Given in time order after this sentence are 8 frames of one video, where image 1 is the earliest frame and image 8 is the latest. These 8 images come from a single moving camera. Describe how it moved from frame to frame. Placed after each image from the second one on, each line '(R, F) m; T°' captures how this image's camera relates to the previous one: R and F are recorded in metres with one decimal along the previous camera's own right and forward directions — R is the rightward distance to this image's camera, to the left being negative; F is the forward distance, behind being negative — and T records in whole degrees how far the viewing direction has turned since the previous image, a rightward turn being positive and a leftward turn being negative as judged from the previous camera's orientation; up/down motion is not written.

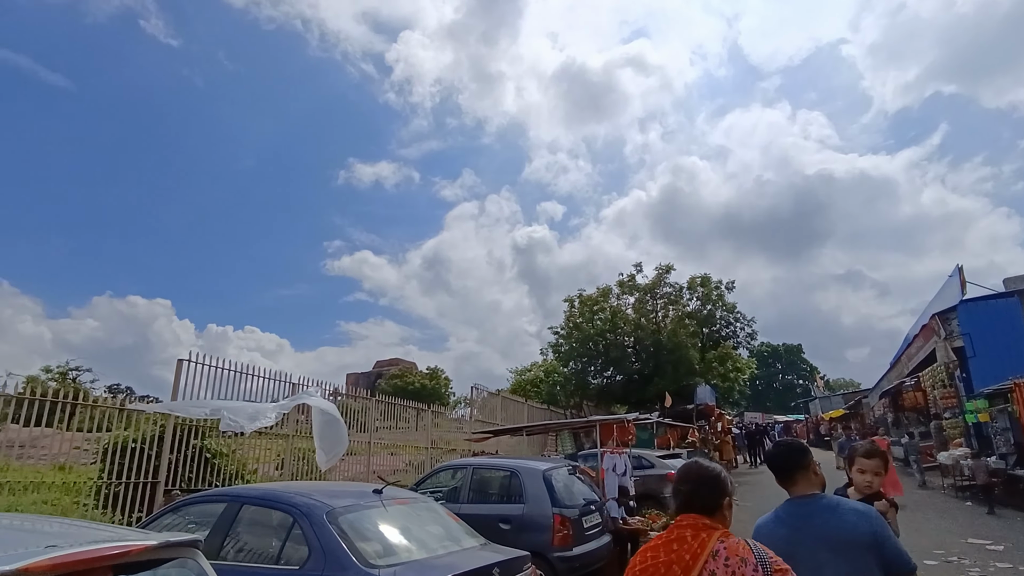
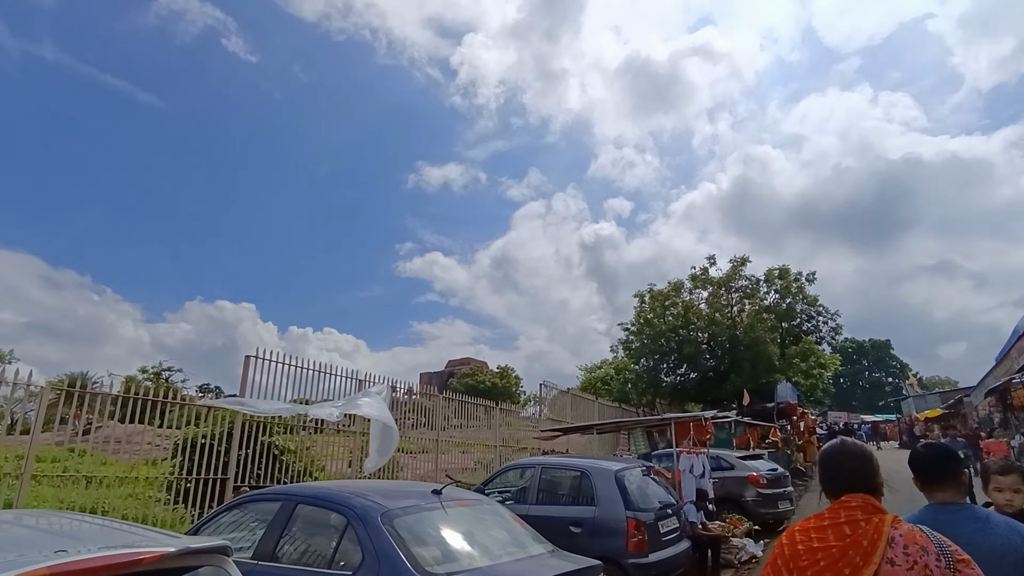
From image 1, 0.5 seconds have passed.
(0.0, +0.3) m; -6°
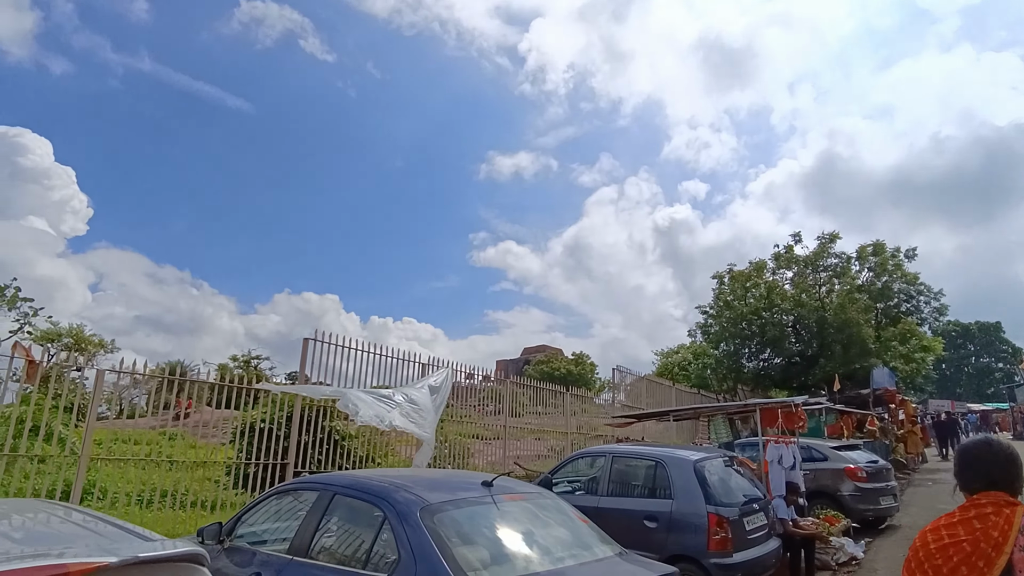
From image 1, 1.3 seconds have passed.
(+0.1, +0.5) m; -7°
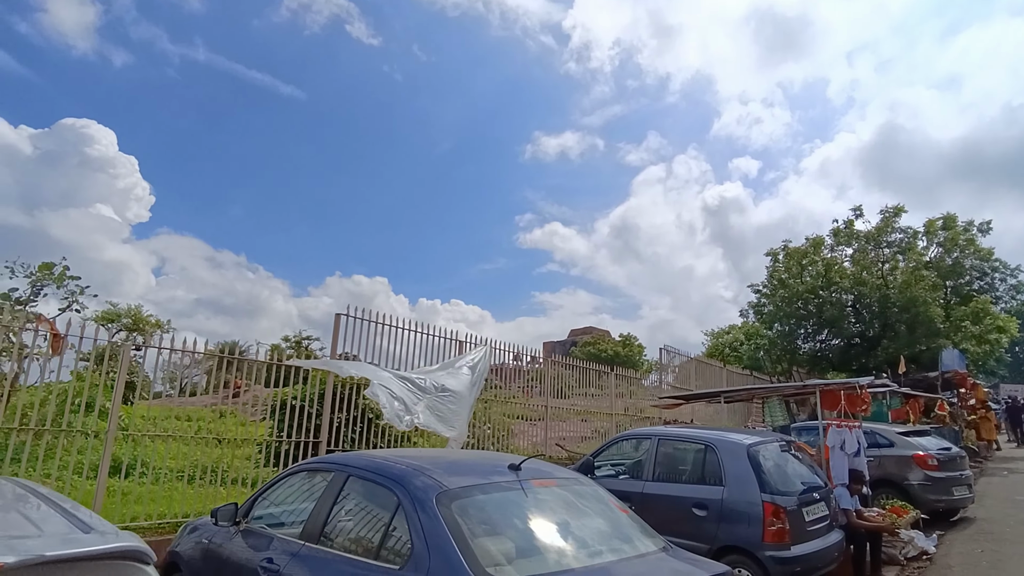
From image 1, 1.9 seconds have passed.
(+0.1, +0.4) m; -4°
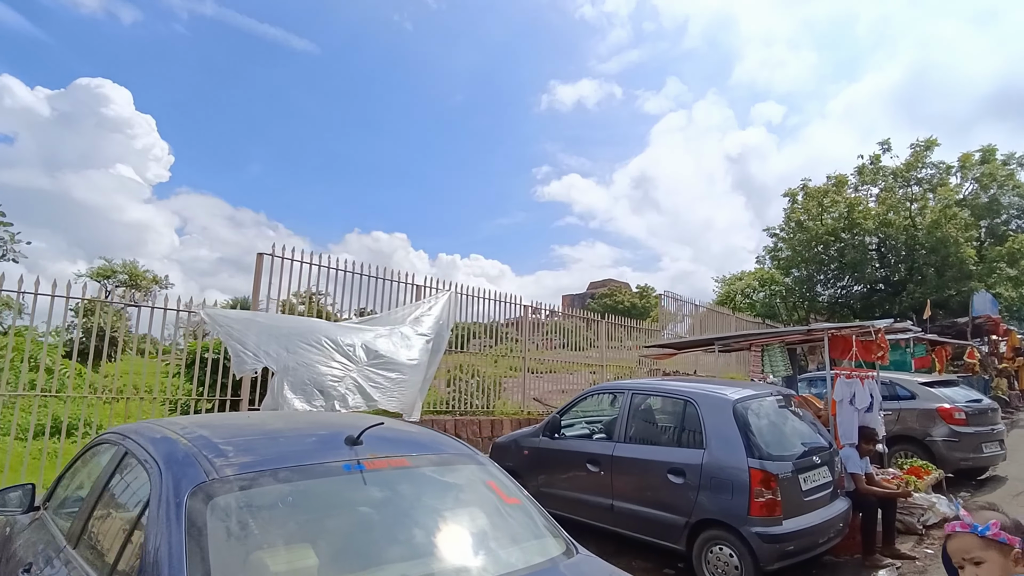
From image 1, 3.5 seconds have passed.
(+0.7, +1.0) m; -2°
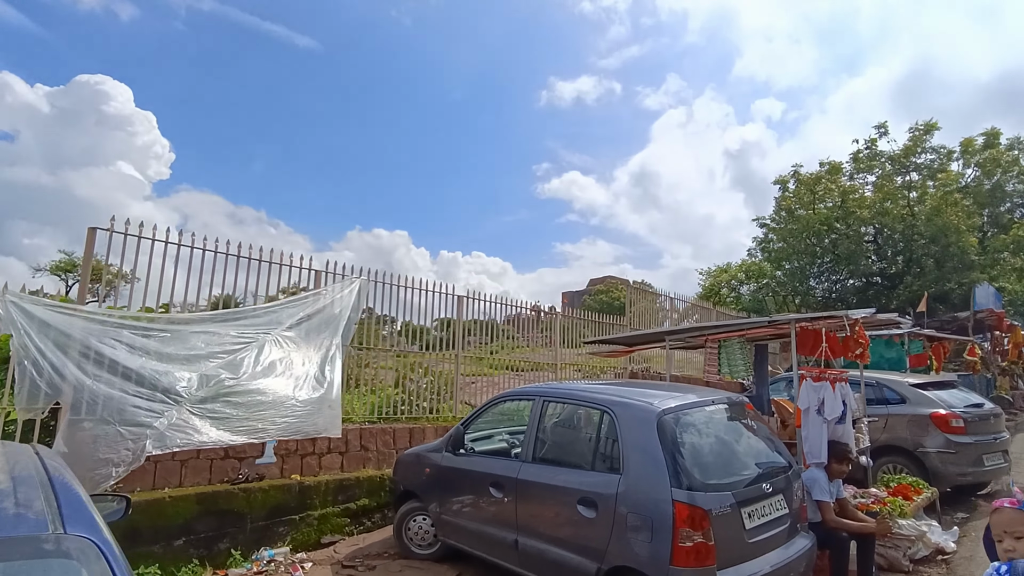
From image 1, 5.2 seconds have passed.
(+0.9, +1.1) m; 0°
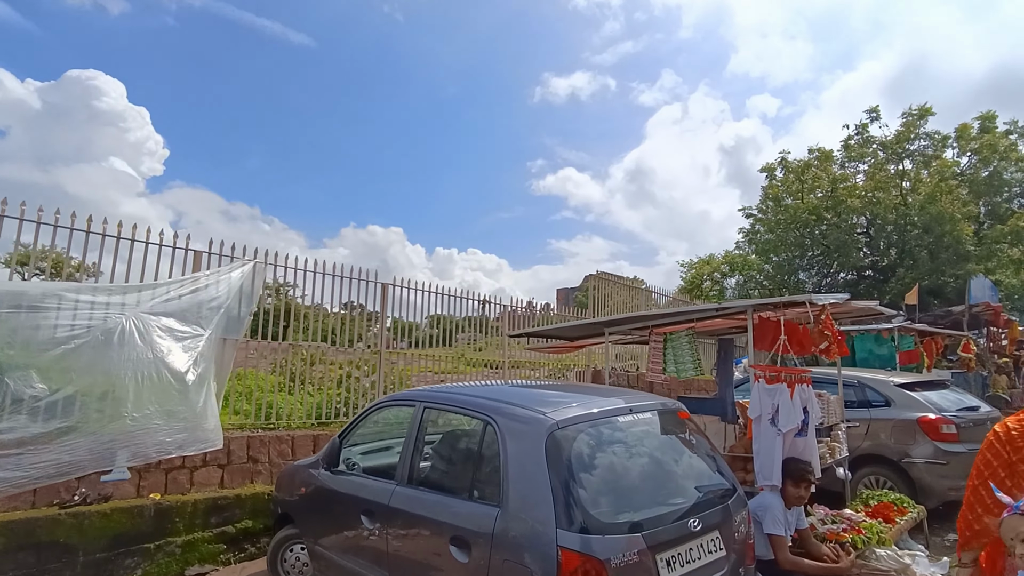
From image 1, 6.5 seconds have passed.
(+0.7, +0.9) m; 0°
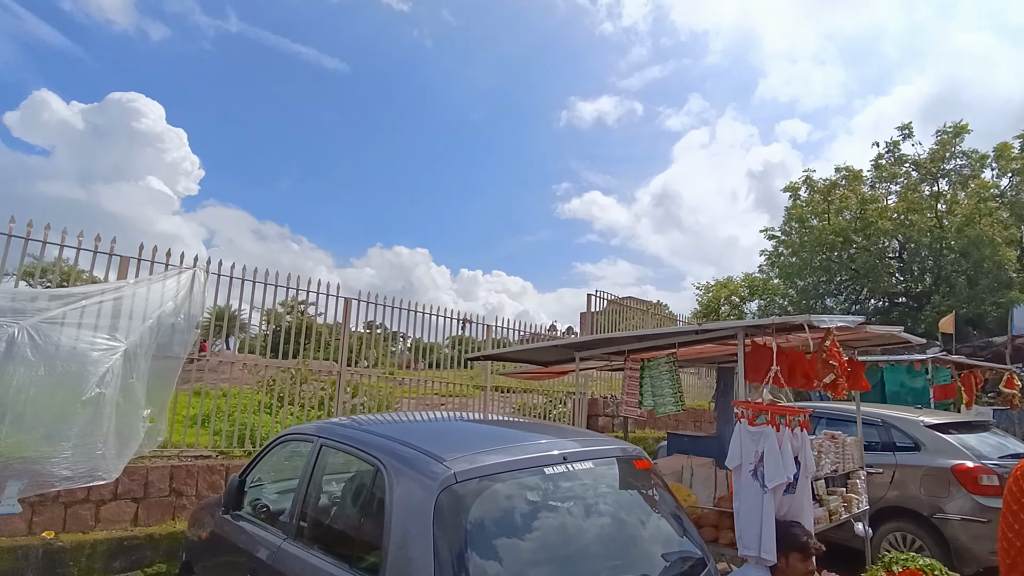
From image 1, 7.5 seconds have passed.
(+0.5, +0.7) m; -2°
